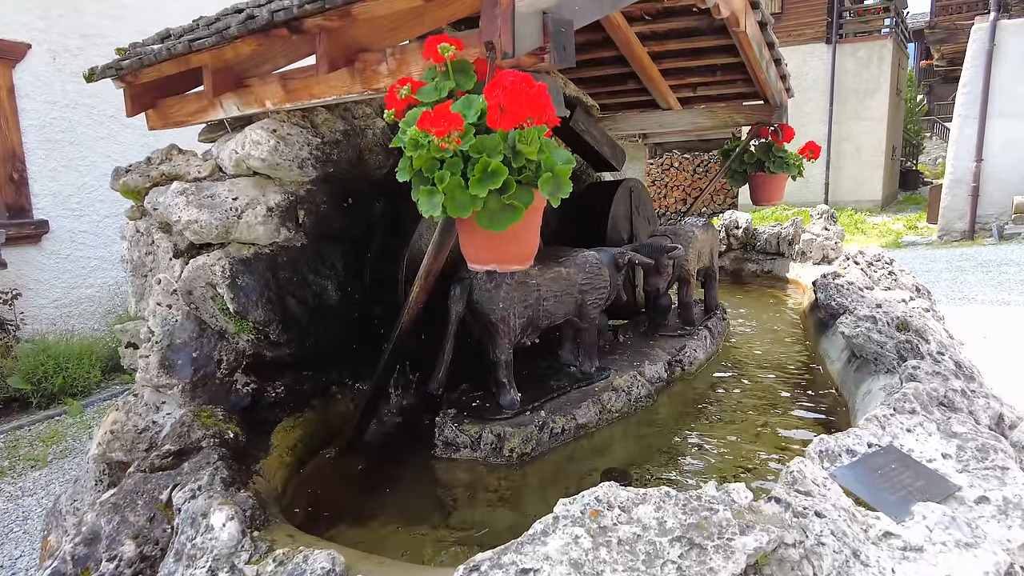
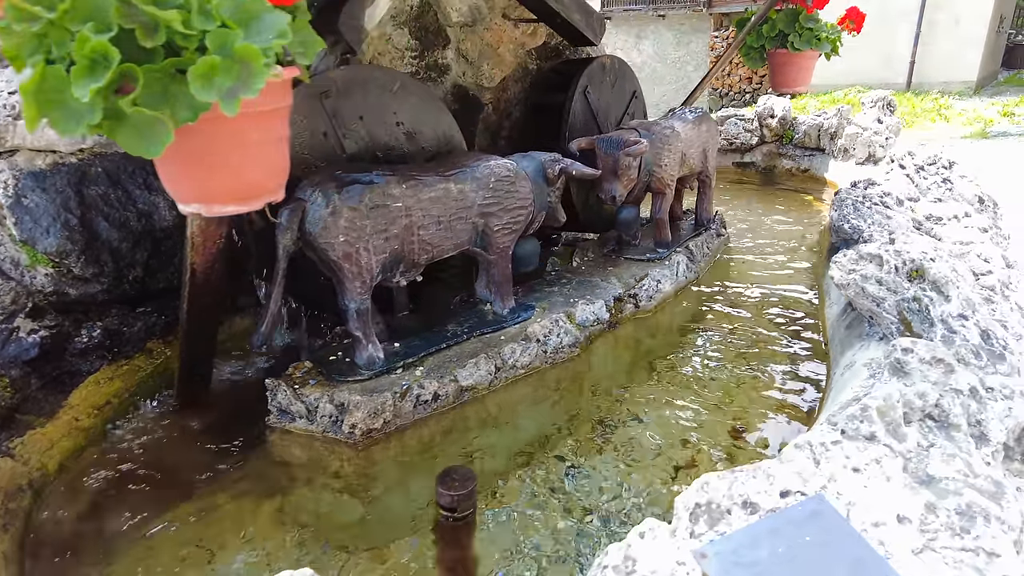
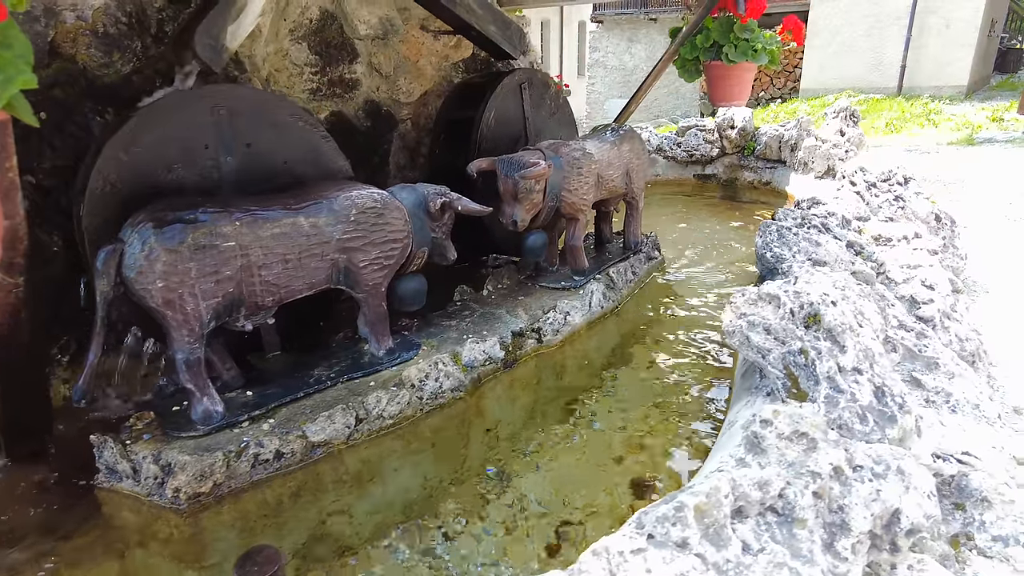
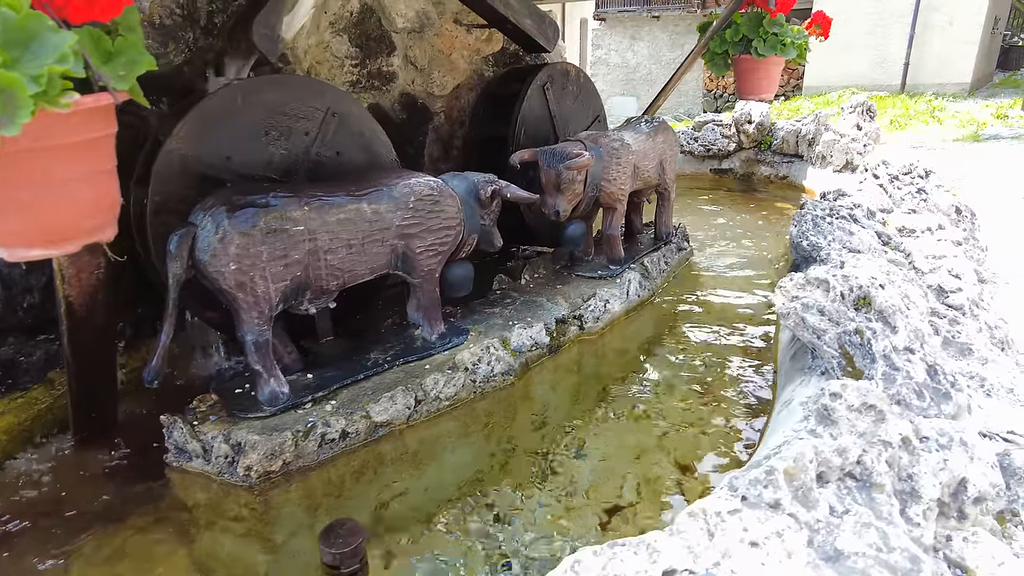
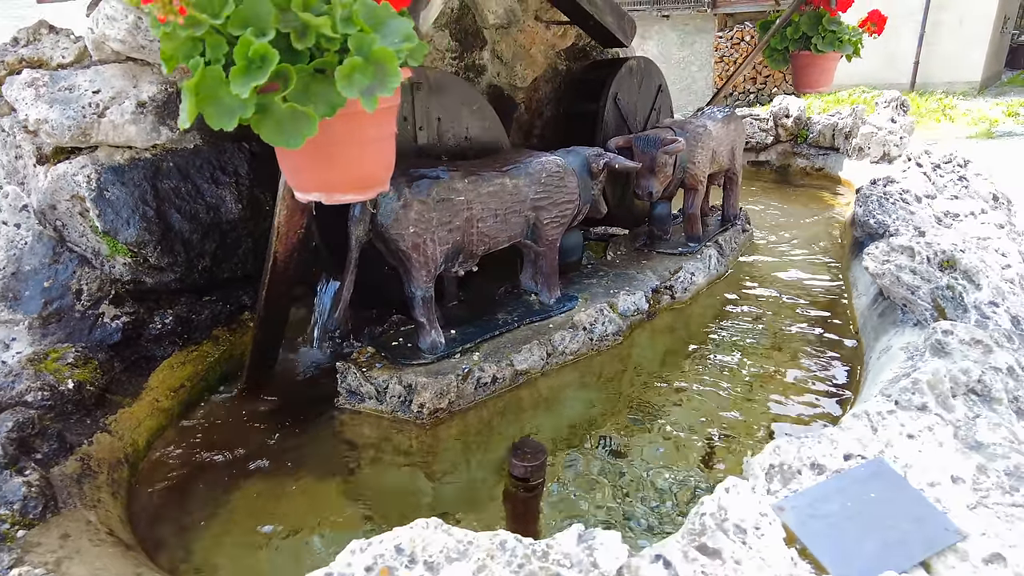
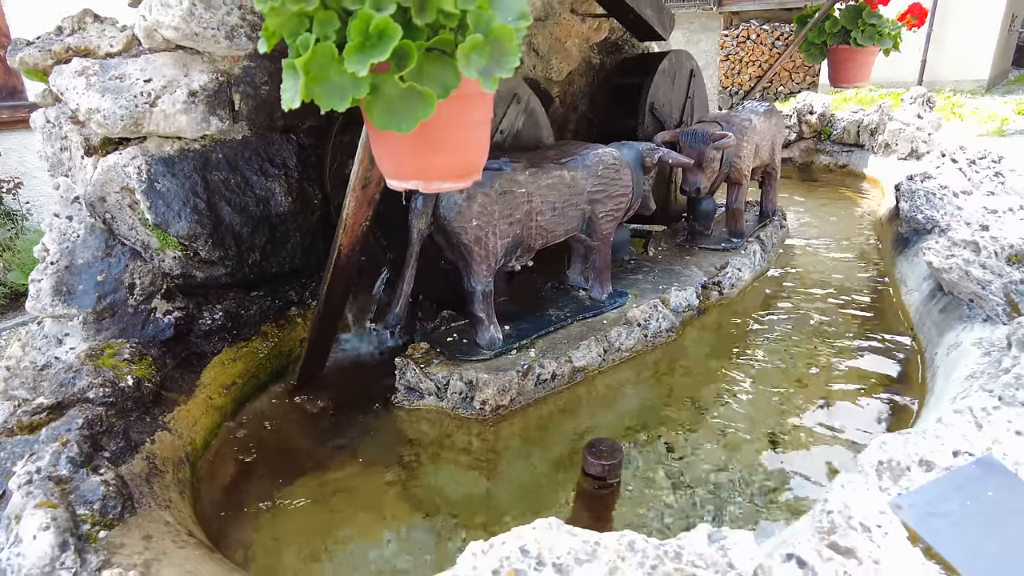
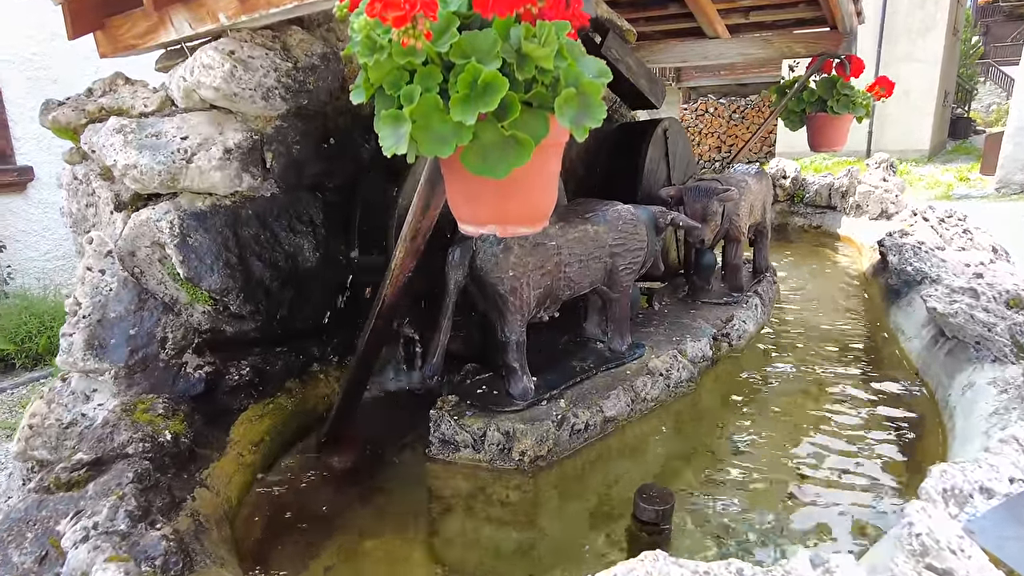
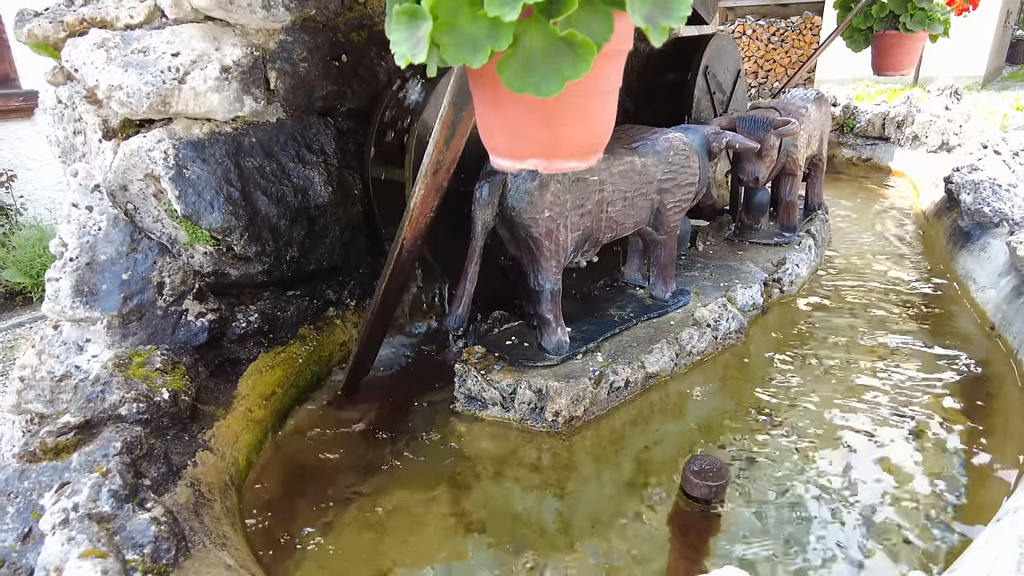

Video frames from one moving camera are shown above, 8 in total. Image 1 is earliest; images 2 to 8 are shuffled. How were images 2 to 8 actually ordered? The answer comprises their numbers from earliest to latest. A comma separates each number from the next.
7, 8, 6, 5, 2, 4, 3
